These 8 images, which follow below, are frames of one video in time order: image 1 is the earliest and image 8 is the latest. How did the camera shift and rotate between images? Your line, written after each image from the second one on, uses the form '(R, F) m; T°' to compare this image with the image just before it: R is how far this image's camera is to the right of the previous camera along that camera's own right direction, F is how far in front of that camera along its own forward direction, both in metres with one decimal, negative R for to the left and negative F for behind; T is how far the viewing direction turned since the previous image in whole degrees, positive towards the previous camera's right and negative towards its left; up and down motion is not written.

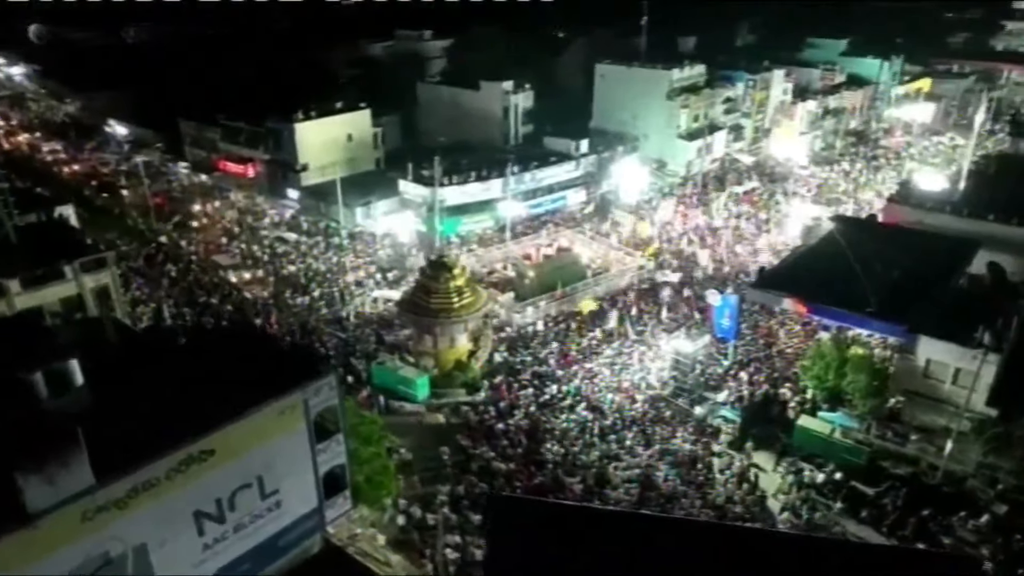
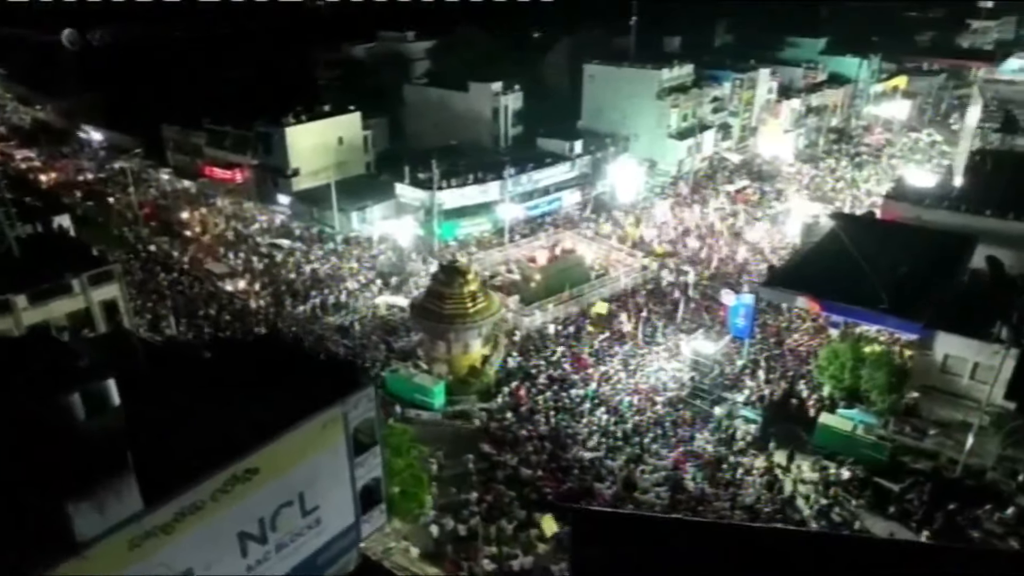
(-1.3, +0.3) m; +3°
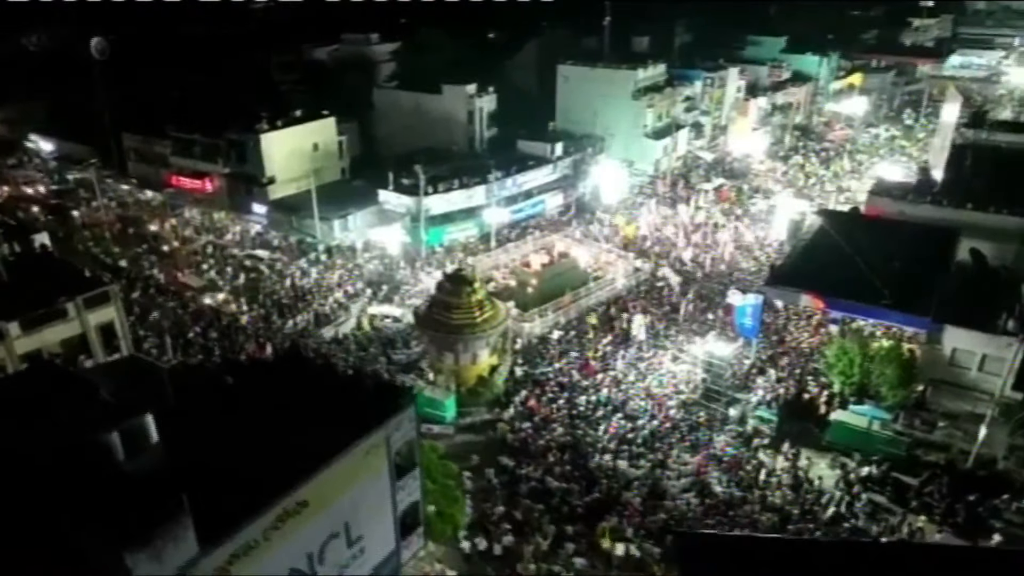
(-1.7, +0.5) m; +4°
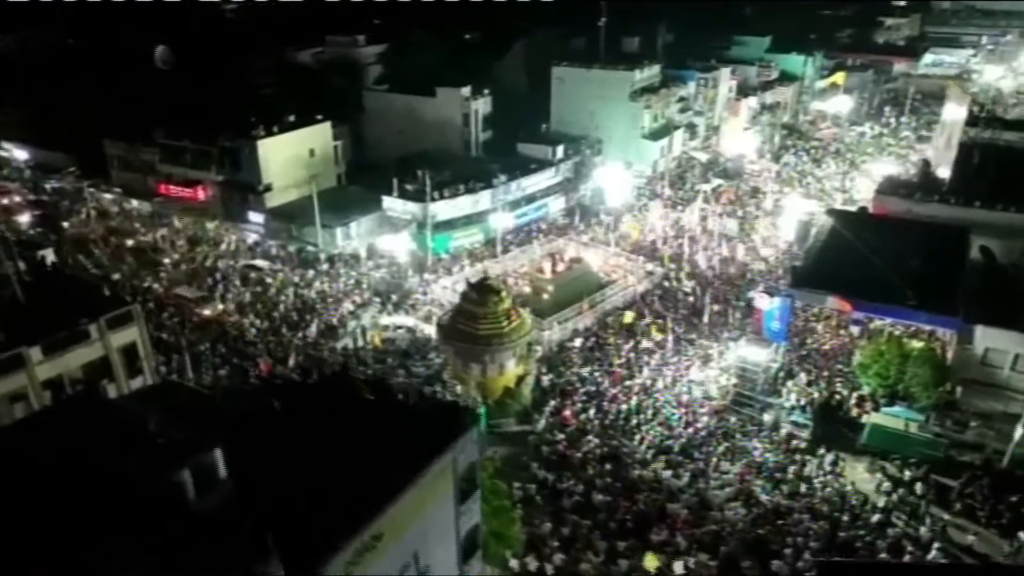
(-1.6, +0.5) m; +3°
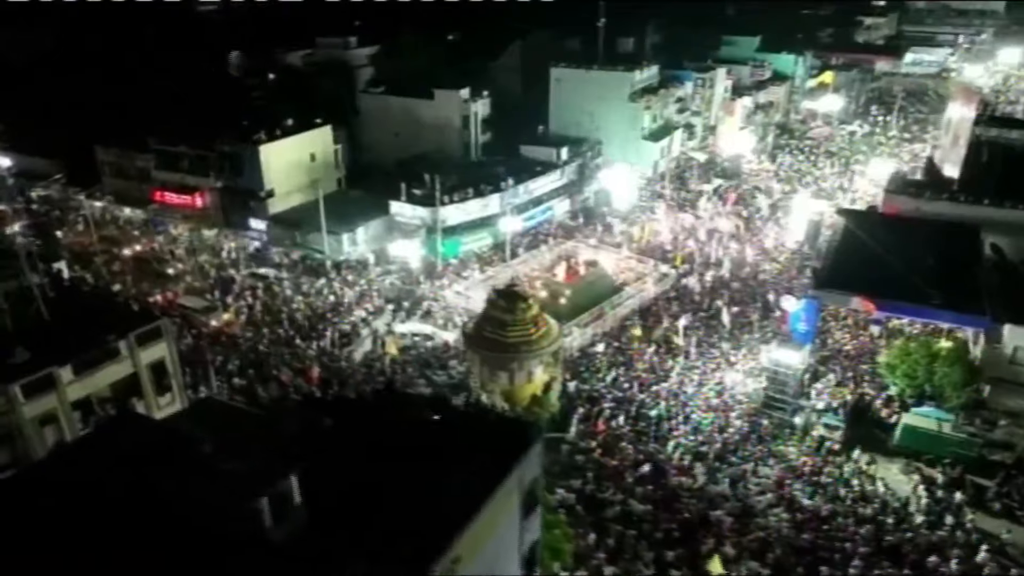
(-1.4, +0.4) m; +2°
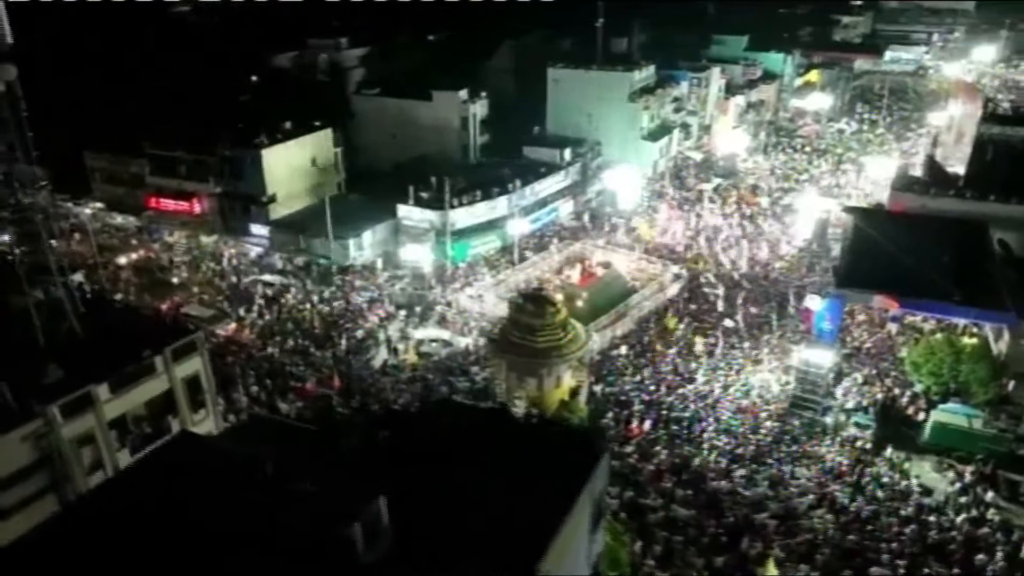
(-1.4, +0.4) m; +2°
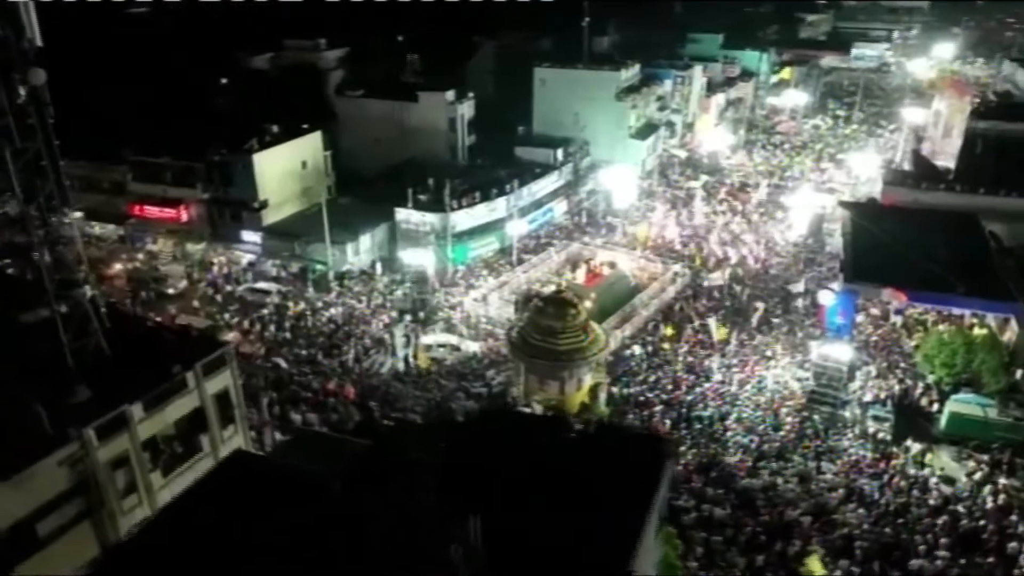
(-1.5, +0.3) m; +3°
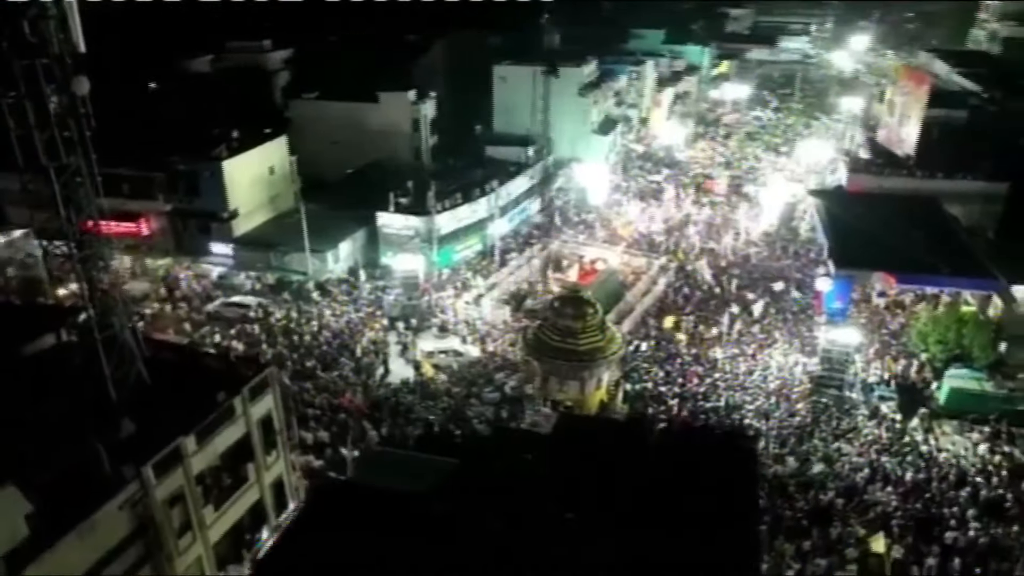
(-2.3, +0.5) m; +6°
